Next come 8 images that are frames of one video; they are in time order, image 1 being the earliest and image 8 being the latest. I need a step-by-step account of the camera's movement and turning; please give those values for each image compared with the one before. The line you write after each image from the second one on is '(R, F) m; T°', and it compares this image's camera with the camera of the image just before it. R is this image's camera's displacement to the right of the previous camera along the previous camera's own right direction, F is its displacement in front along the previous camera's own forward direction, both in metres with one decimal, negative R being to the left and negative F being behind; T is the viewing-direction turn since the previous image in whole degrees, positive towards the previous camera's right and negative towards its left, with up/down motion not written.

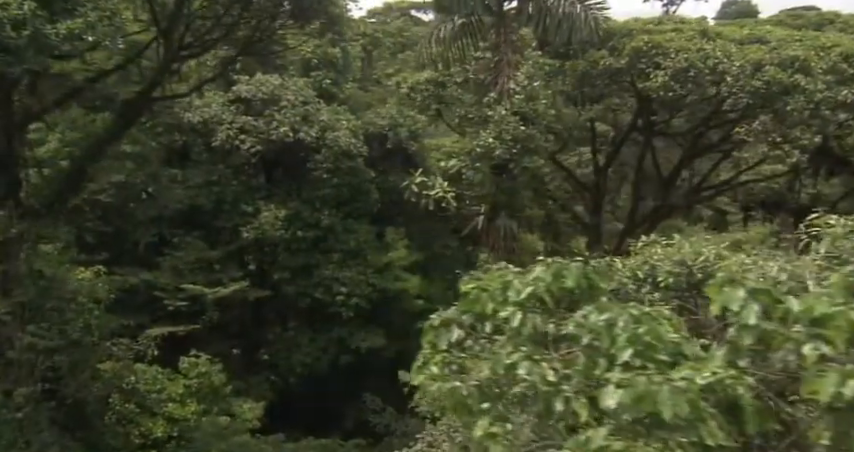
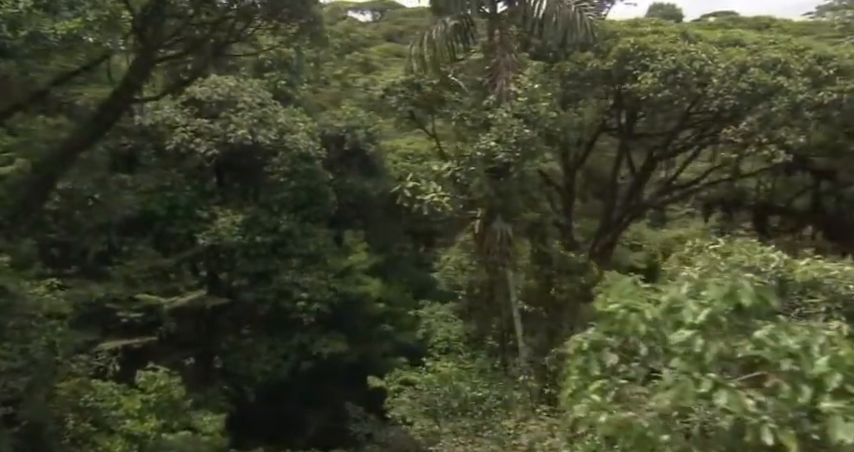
(-0.3, +0.3) m; +3°
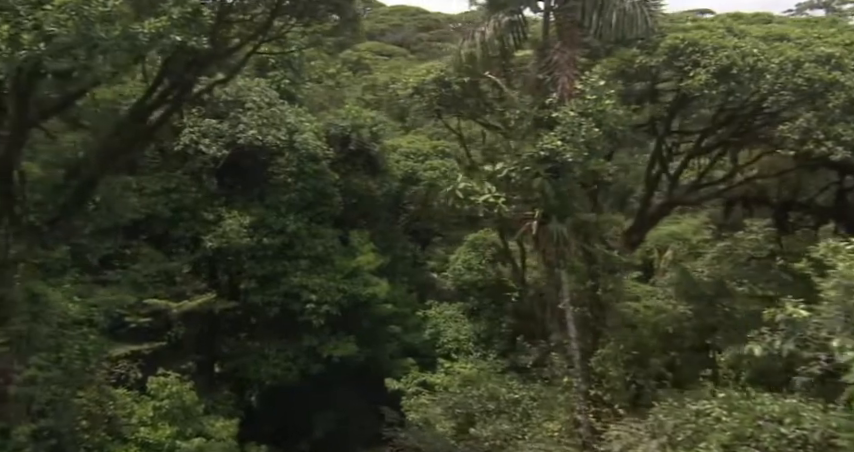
(-0.5, +0.2) m; +1°
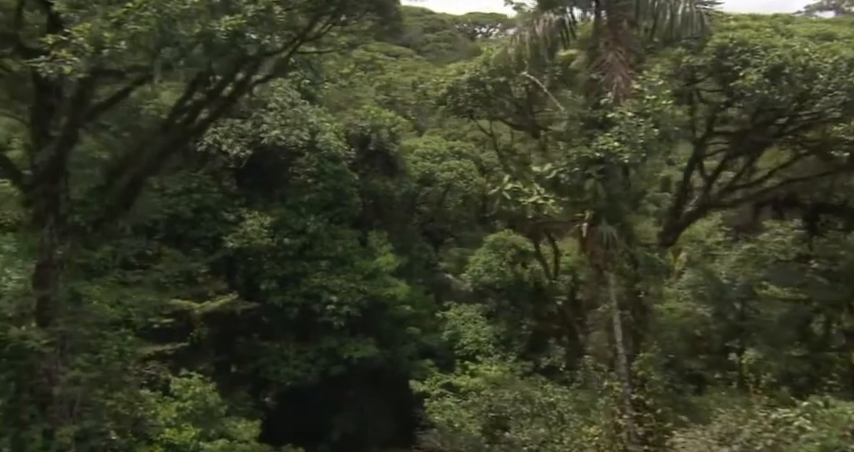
(-0.3, +0.1) m; 0°
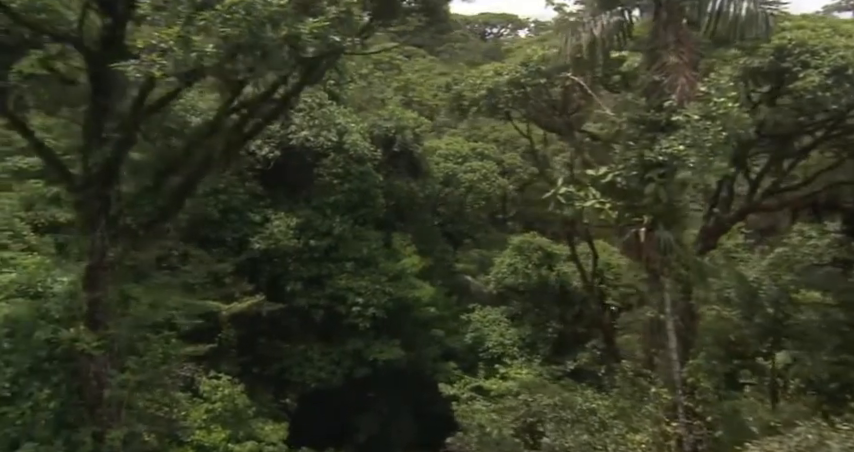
(-0.3, +0.1) m; -1°
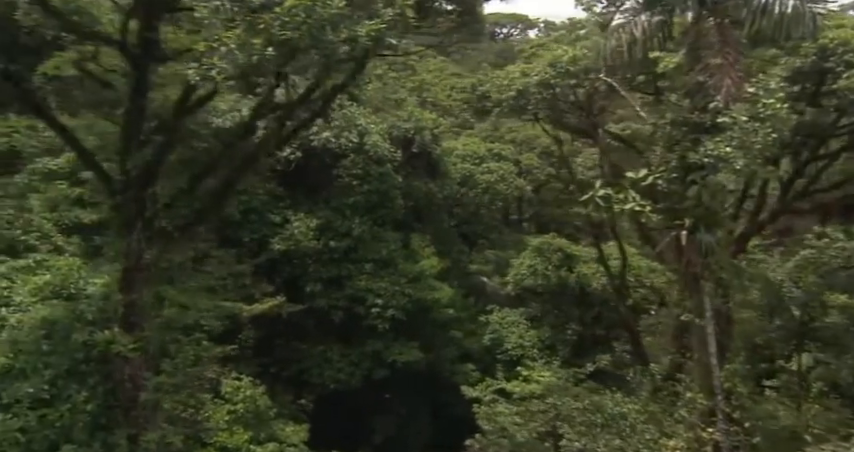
(-0.2, +0.1) m; -1°
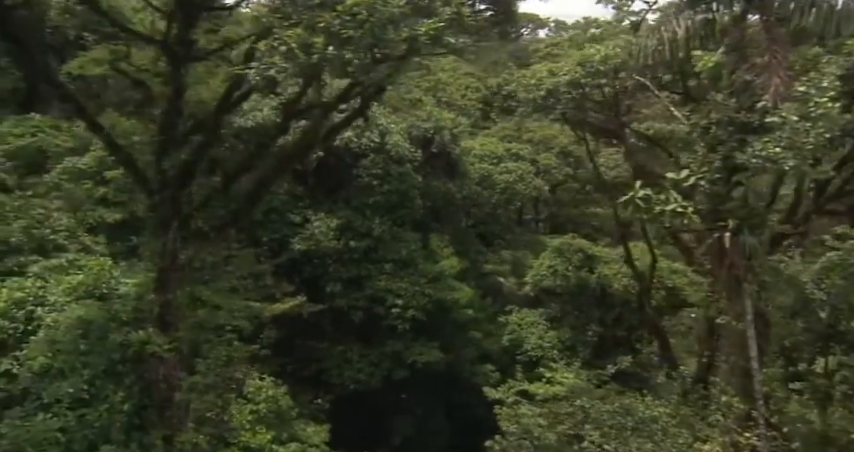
(-0.2, +0.1) m; -1°
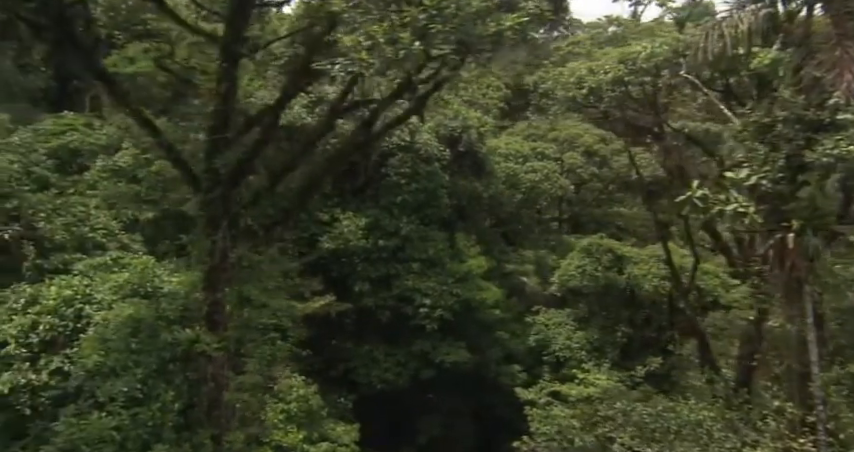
(-0.3, +0.1) m; -1°
